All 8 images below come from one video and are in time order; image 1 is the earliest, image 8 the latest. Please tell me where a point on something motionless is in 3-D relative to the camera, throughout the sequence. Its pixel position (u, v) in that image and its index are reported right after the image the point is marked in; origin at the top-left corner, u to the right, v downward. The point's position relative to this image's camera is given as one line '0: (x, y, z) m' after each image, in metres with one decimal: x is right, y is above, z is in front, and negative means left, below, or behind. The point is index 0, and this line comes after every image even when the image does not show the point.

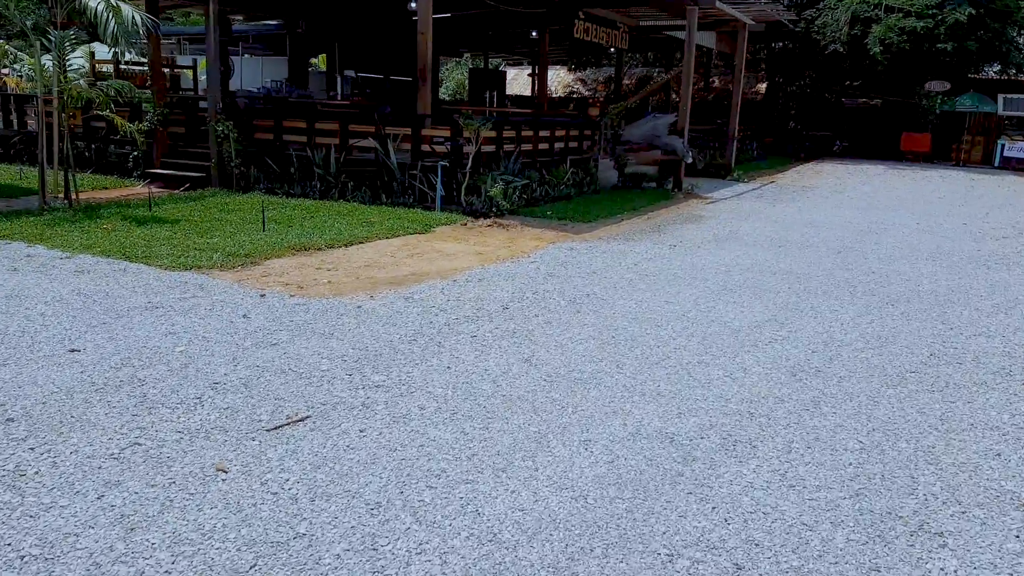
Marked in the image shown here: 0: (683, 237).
0: (+1.6, +0.5, +7.7) m
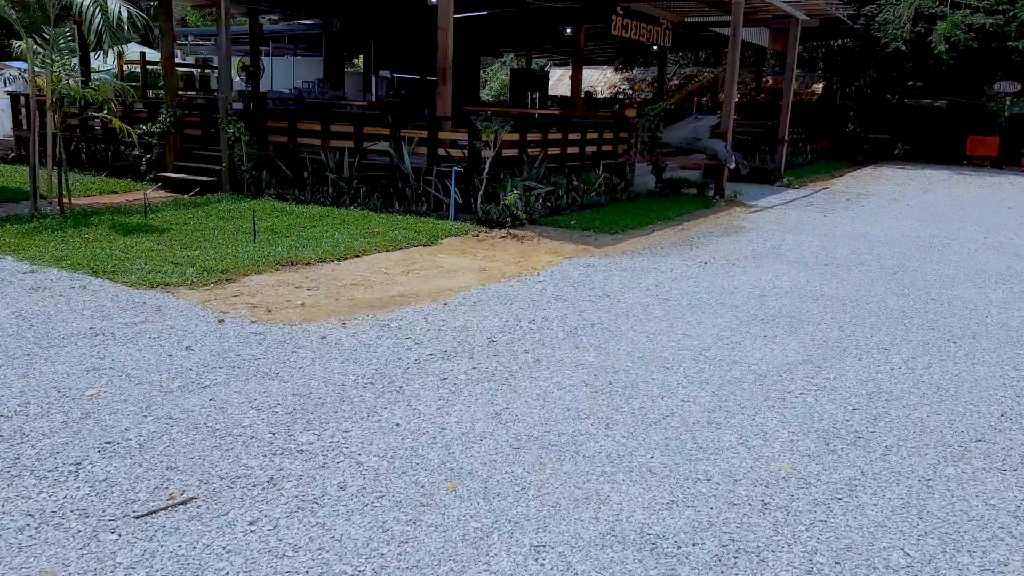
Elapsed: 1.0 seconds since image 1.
0: (+1.7, +0.3, +7.0) m
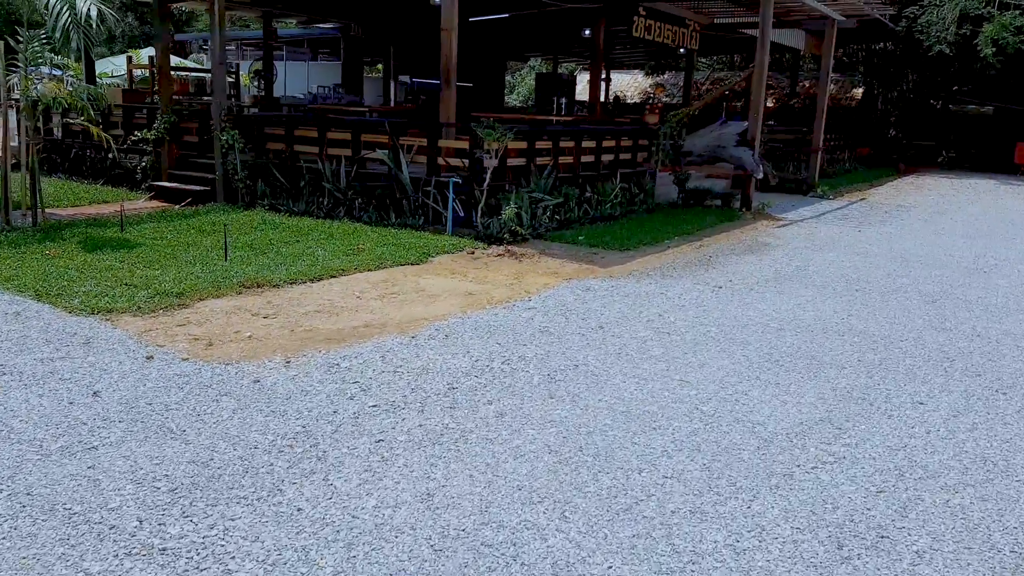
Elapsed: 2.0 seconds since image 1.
0: (+1.7, +0.1, +6.3) m
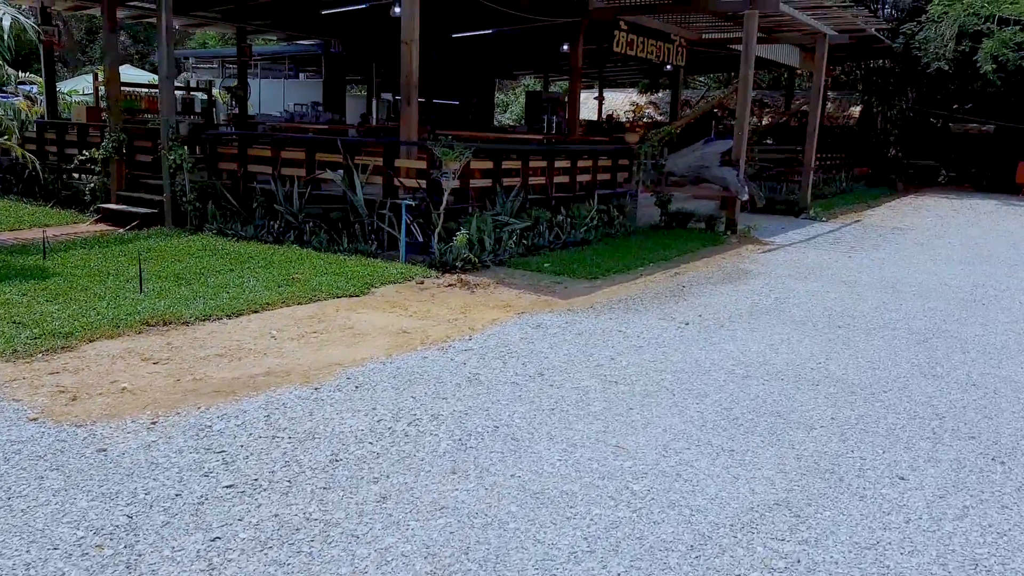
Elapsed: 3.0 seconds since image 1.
0: (+1.4, -0.1, +5.7) m
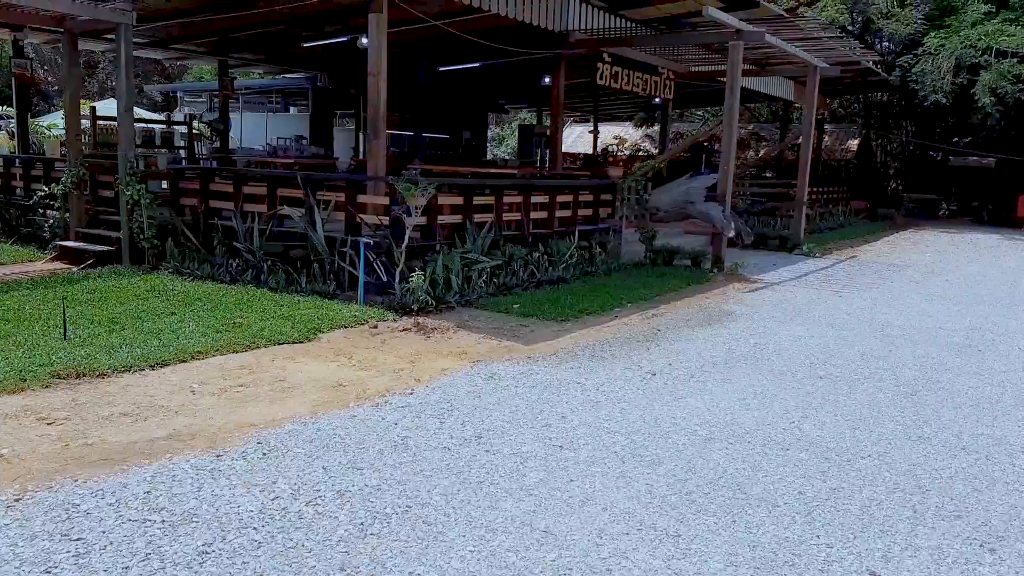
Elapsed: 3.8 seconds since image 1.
0: (+1.1, -0.4, +5.3) m
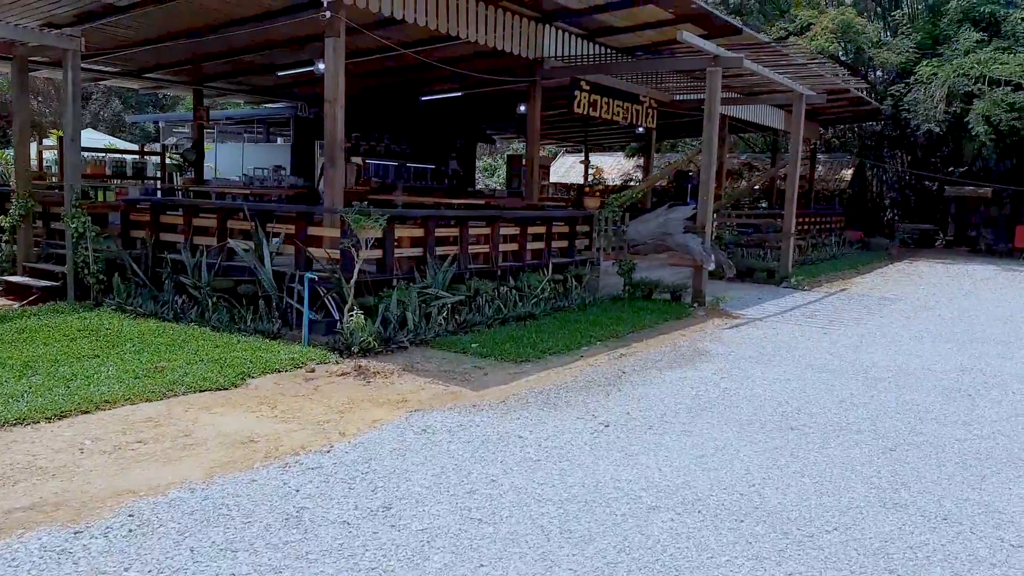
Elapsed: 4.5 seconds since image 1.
0: (+0.8, -0.7, +4.9) m
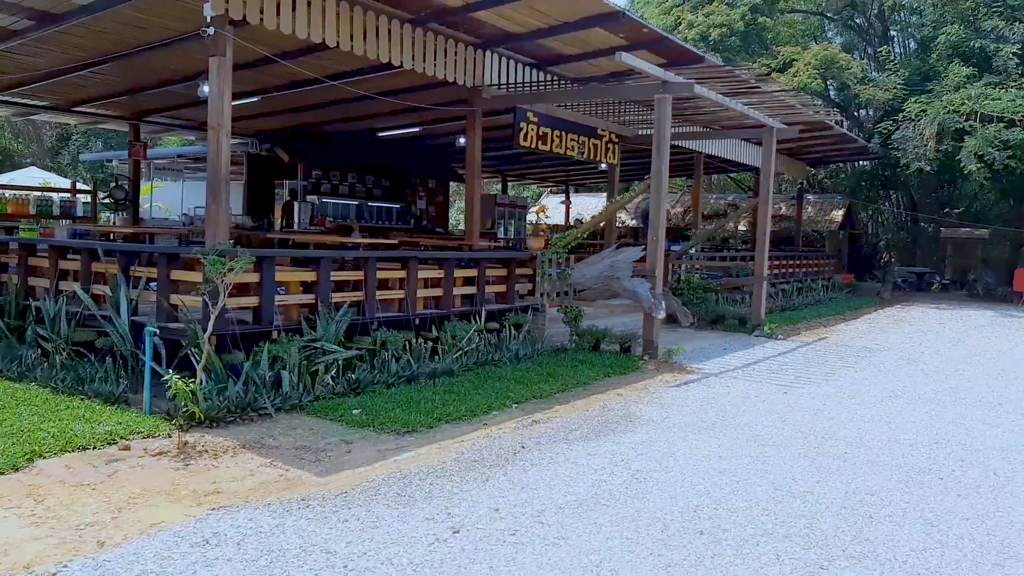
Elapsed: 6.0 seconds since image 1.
0: (+0.1, -0.9, +3.9) m
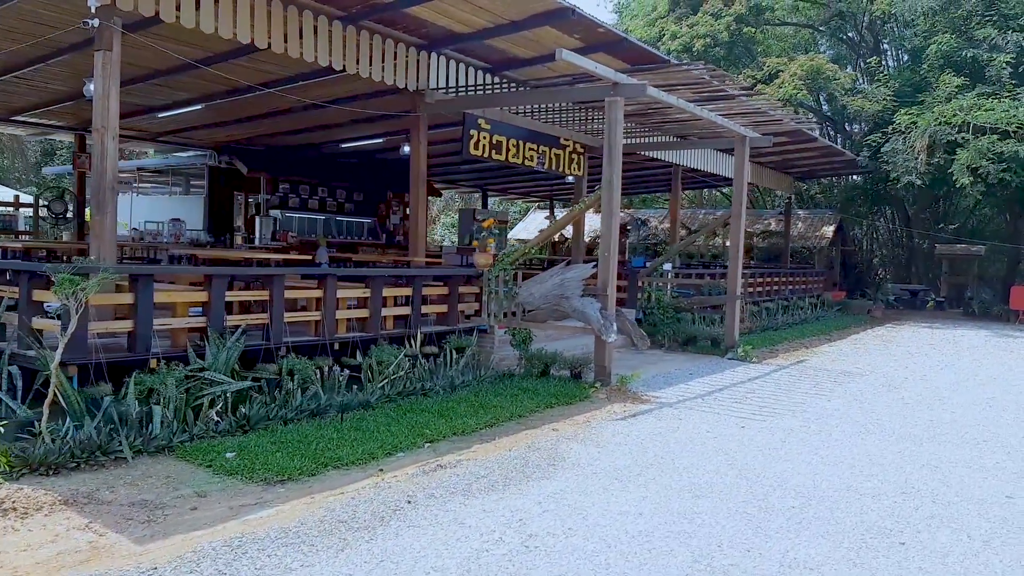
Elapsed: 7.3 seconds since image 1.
0: (-0.5, -1.1, +3.2) m
